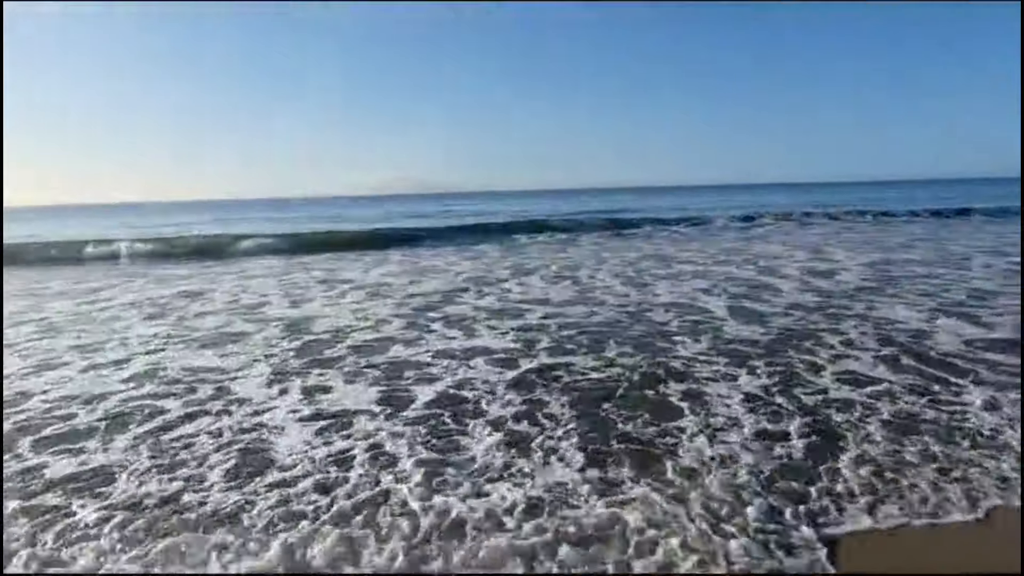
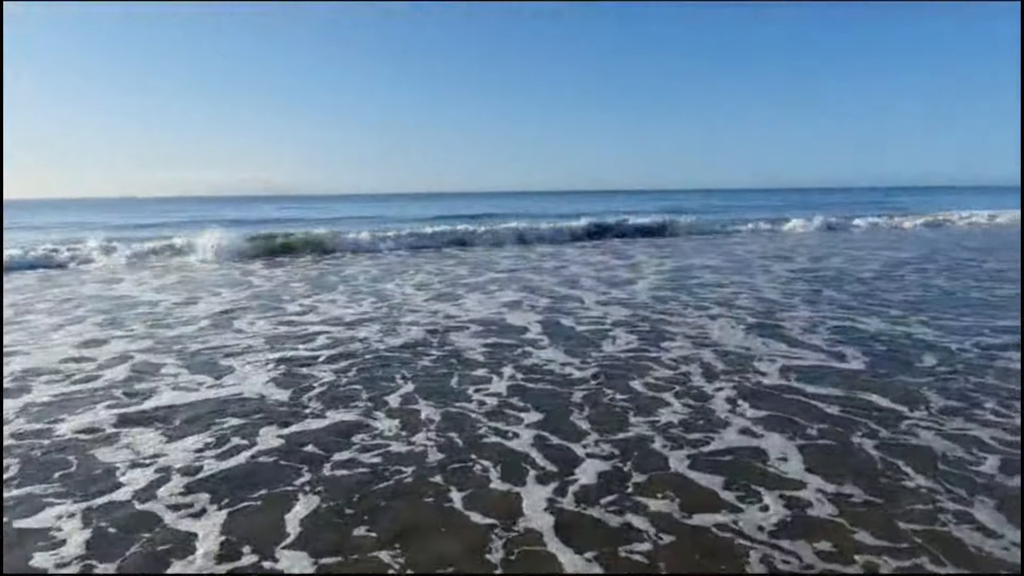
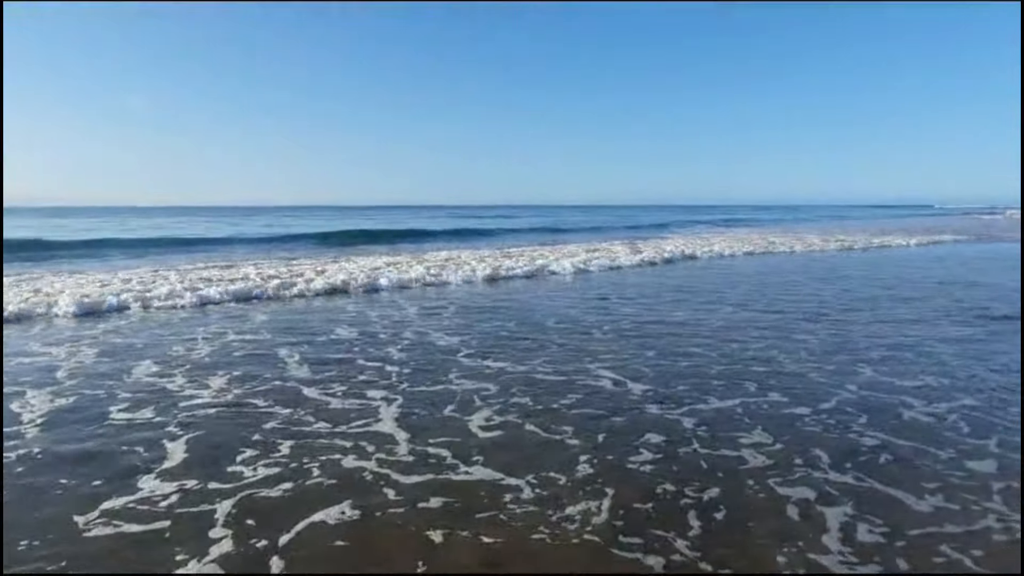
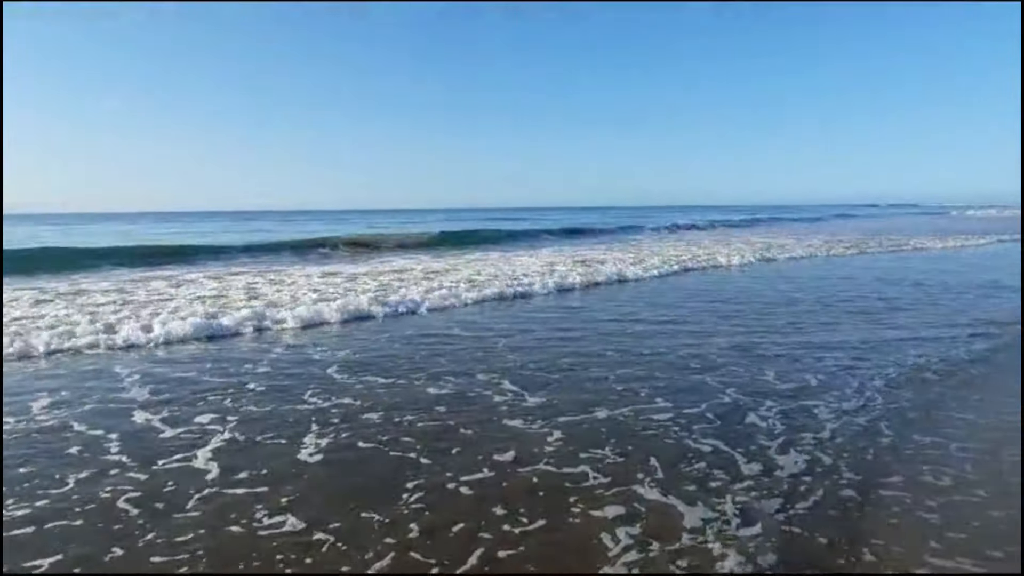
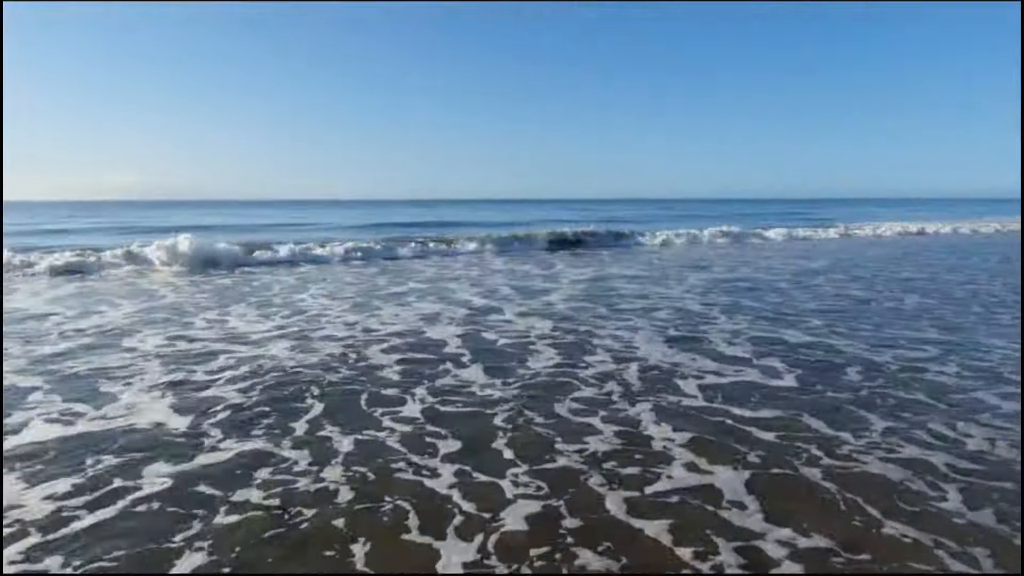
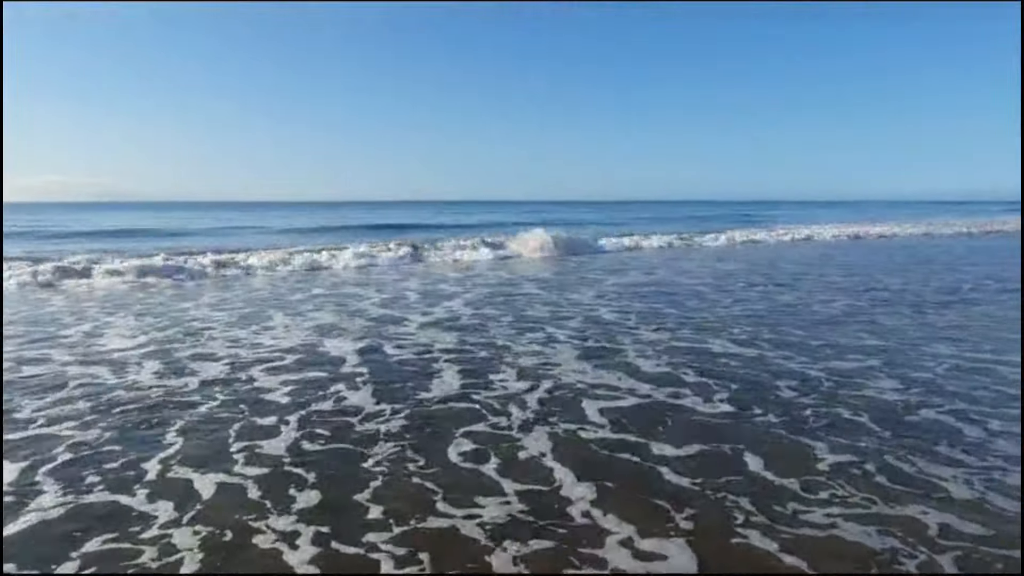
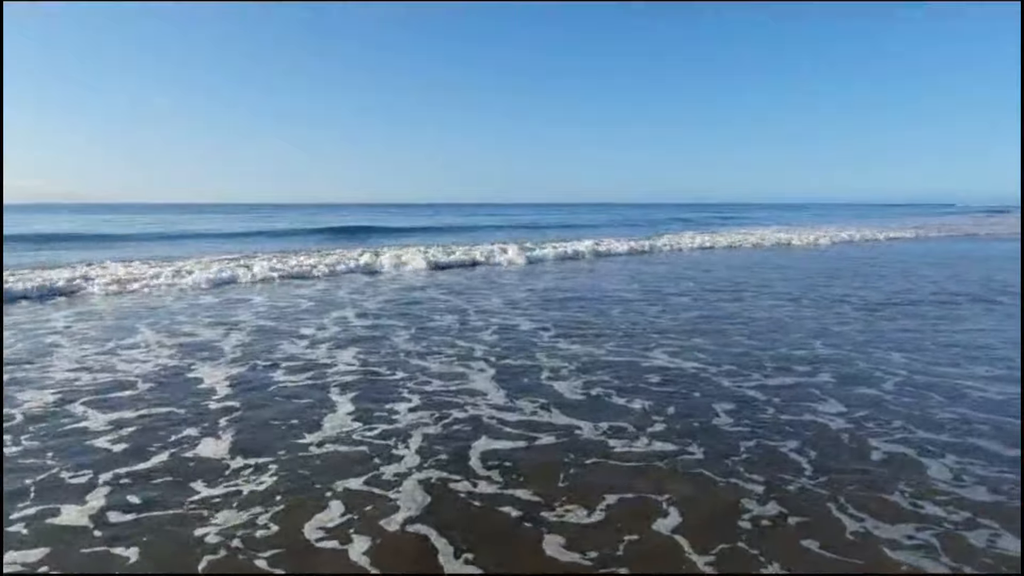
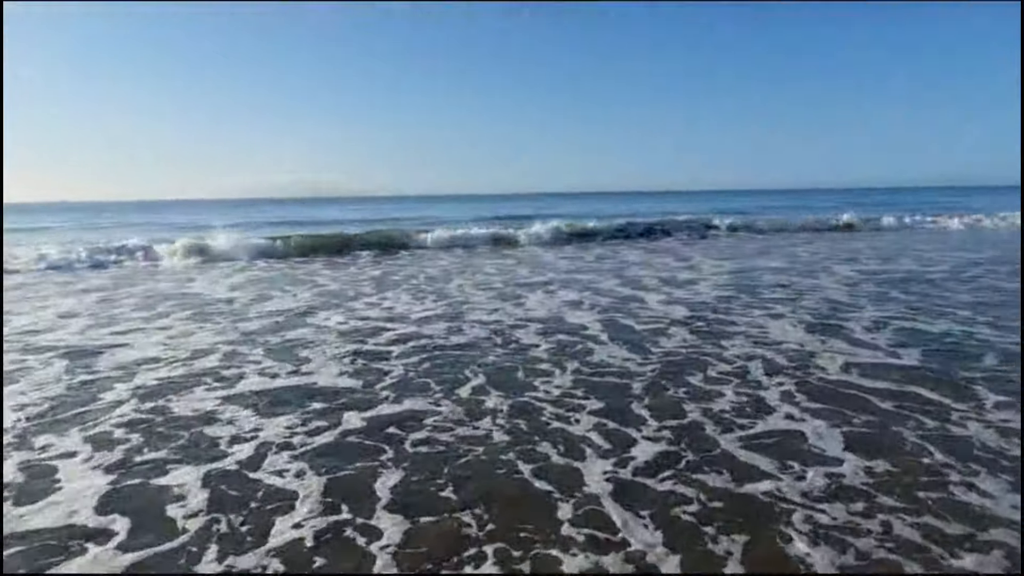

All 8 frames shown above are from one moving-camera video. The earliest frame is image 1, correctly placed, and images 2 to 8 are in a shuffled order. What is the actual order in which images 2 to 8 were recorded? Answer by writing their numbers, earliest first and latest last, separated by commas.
8, 2, 5, 6, 7, 3, 4
